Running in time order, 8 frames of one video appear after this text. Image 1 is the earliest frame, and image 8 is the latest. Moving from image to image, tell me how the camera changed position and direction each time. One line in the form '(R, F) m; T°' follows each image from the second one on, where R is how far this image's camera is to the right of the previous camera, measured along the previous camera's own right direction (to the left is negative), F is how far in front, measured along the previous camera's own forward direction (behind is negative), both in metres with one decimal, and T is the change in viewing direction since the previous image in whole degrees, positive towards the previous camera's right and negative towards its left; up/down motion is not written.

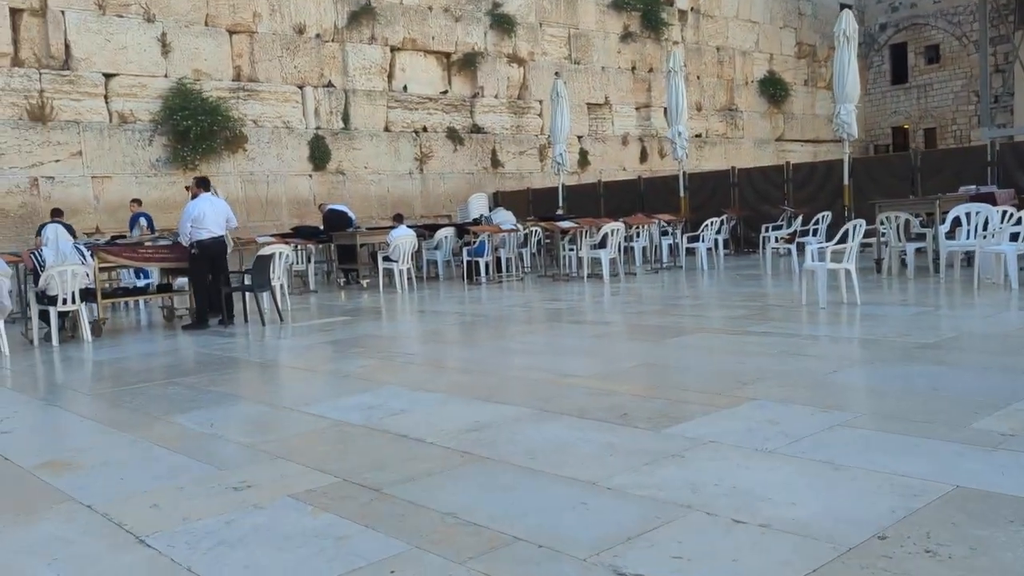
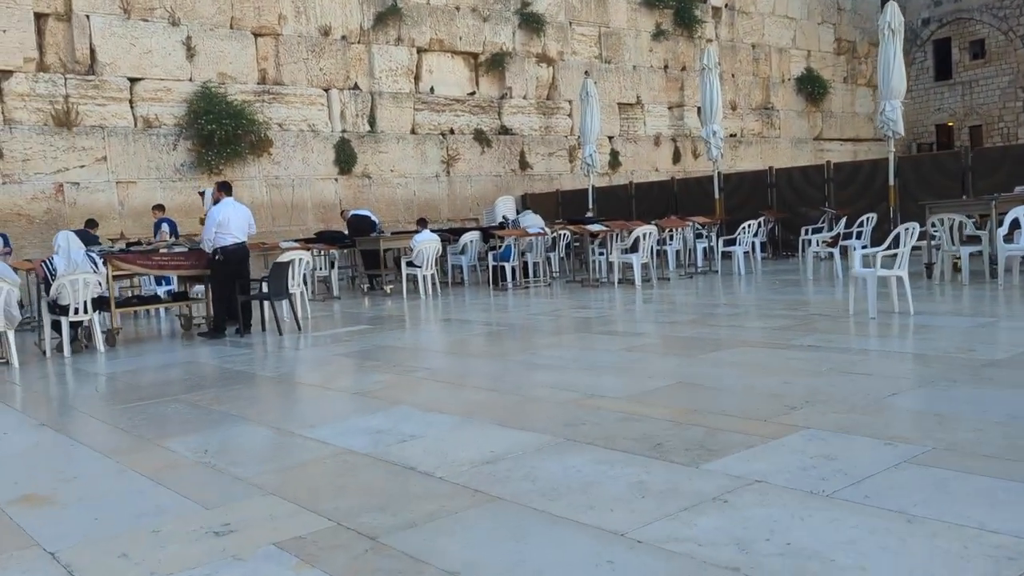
(+0.1, +0.5) m; -2°
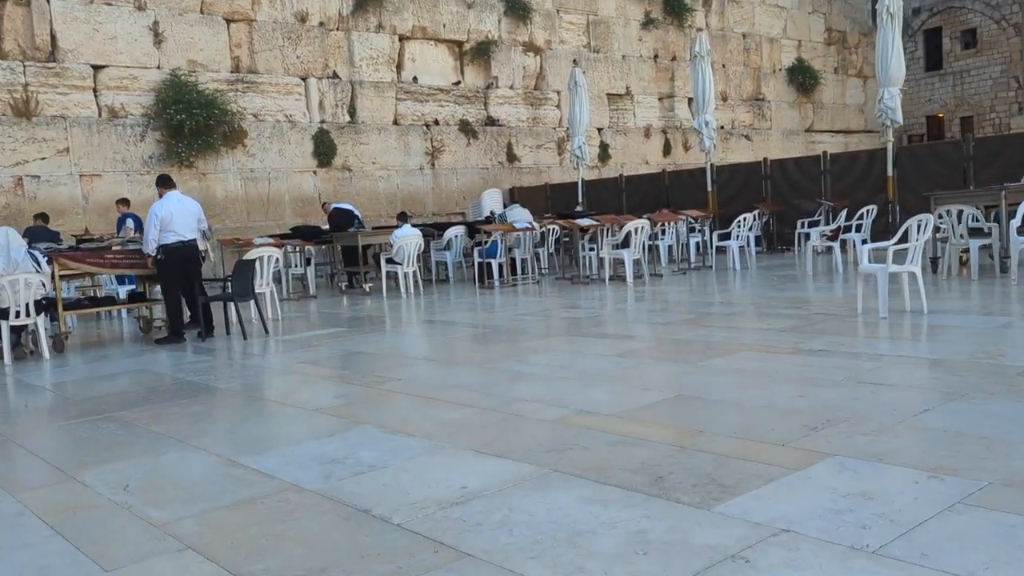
(+0.1, +0.7) m; +1°
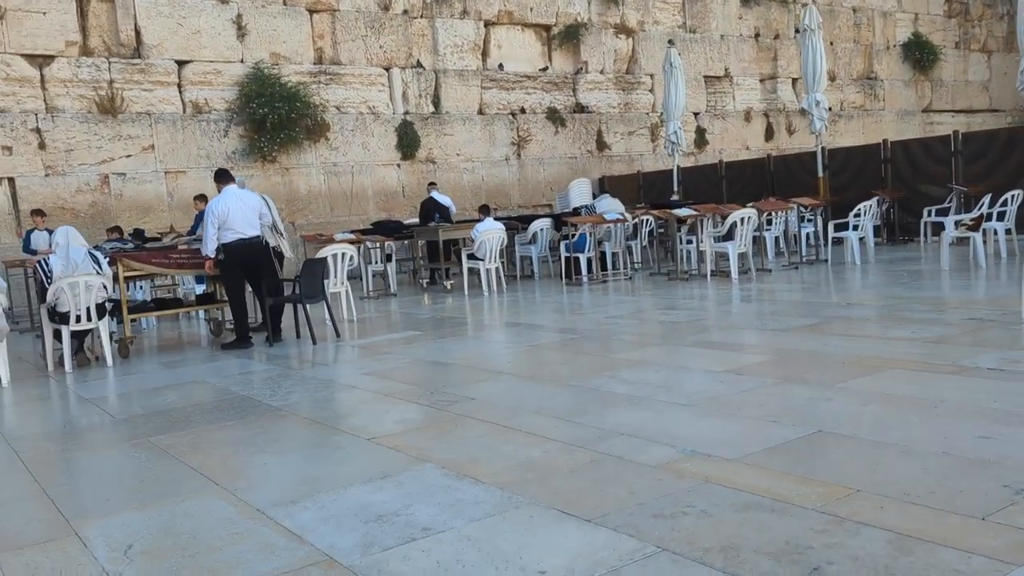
(0.0, +1.0) m; -6°
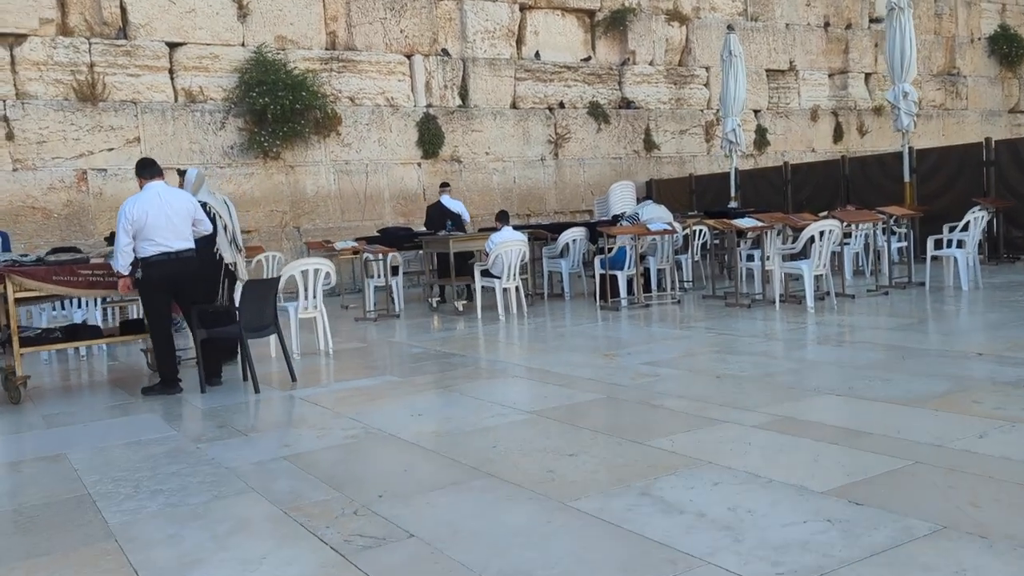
(+0.3, +2.1) m; -3°
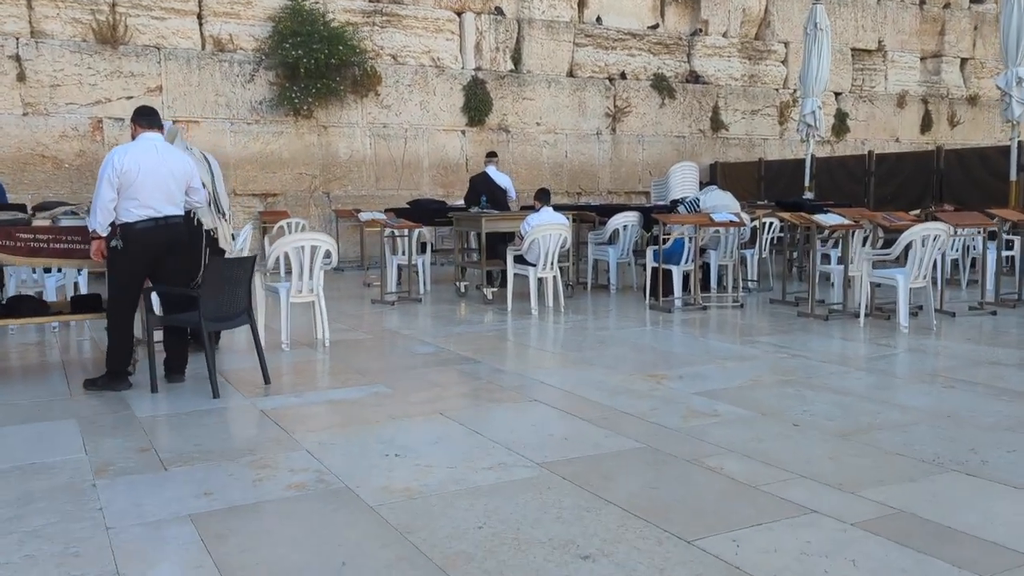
(+0.2, +1.3) m; -4°
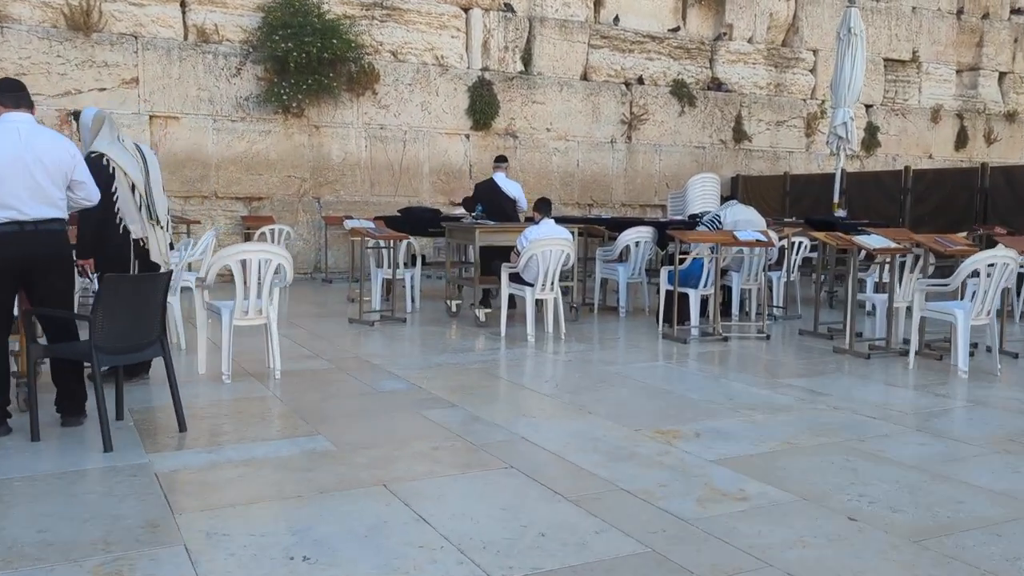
(+0.2, +1.1) m; -1°
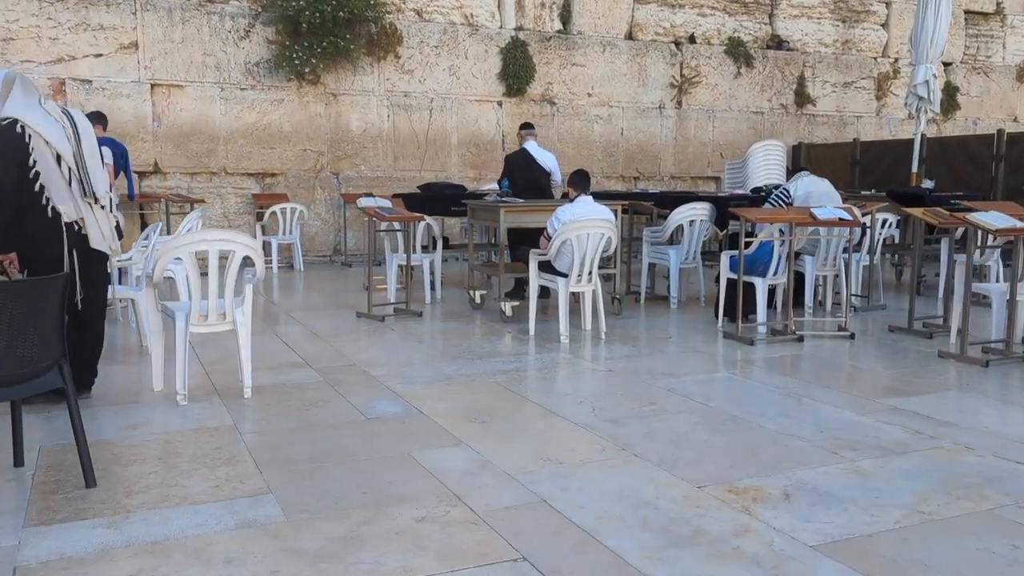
(+0.1, +1.2) m; -3°
